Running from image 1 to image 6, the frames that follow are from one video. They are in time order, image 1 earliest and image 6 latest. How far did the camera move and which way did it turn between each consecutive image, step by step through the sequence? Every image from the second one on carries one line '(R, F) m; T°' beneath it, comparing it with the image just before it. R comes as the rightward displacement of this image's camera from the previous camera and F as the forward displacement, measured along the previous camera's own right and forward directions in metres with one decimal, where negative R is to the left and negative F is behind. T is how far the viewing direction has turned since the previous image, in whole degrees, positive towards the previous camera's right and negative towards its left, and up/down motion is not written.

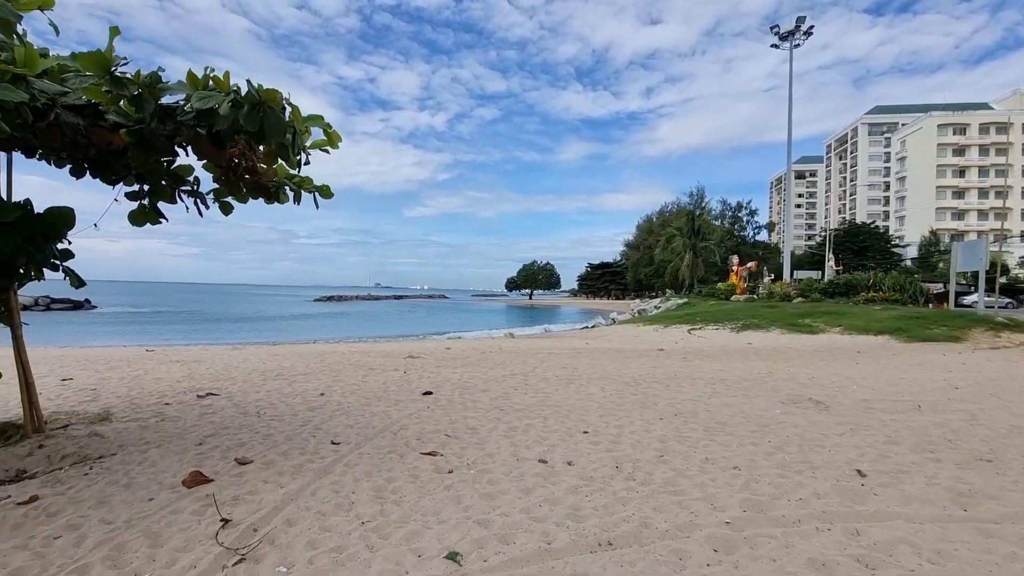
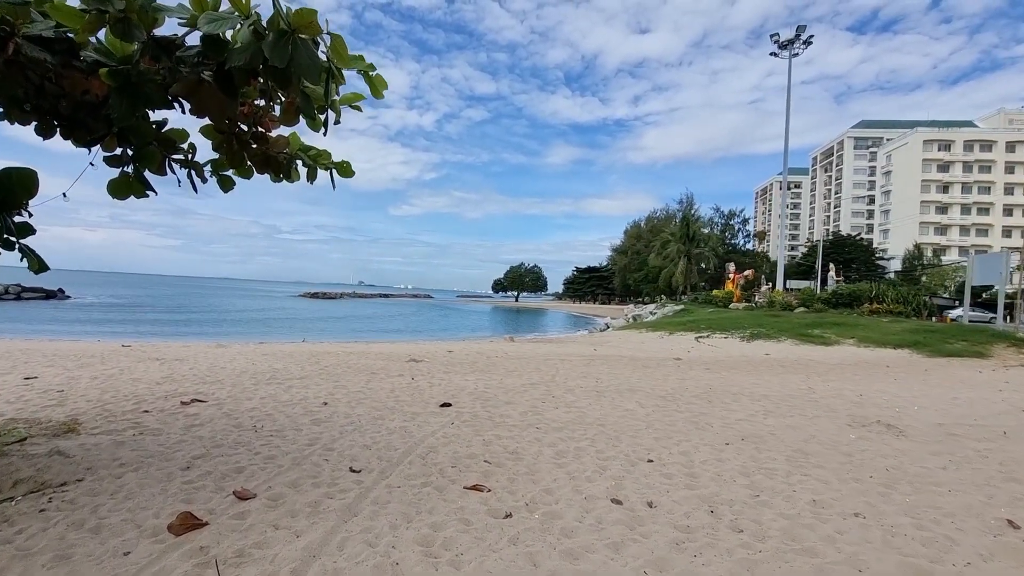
(-0.6, +0.9) m; +2°
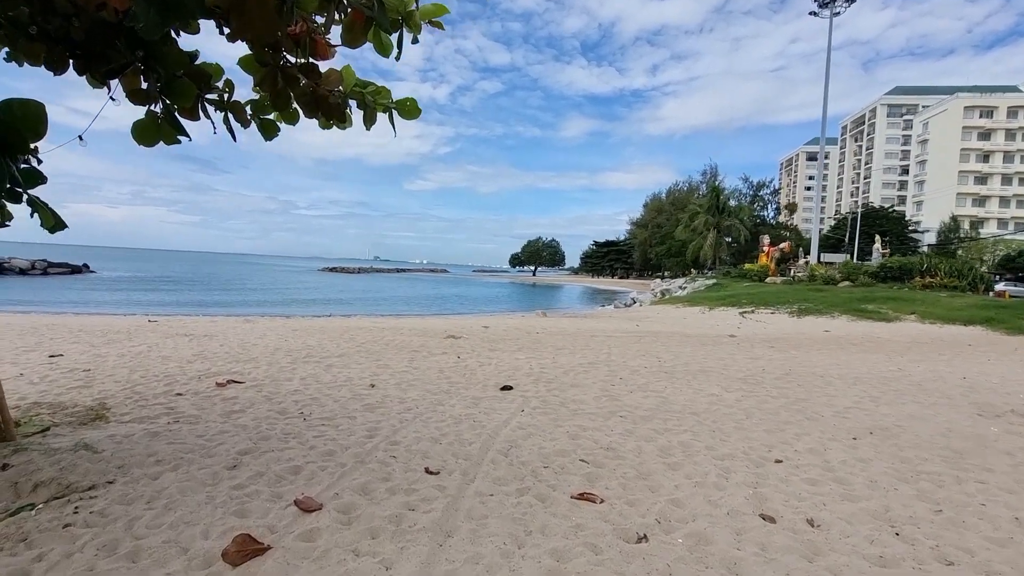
(-0.6, +0.8) m; -2°
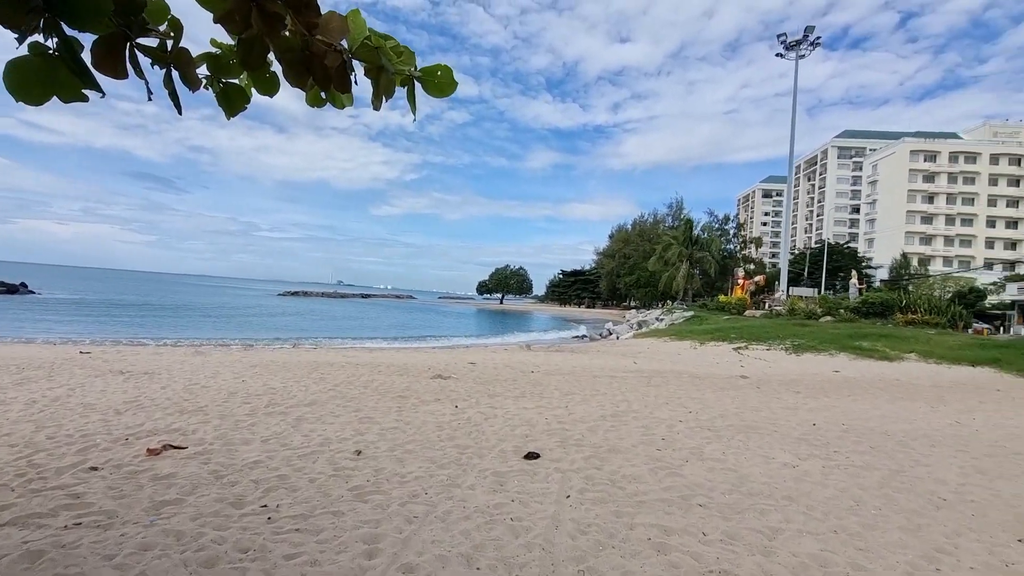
(-0.6, +1.3) m; +4°
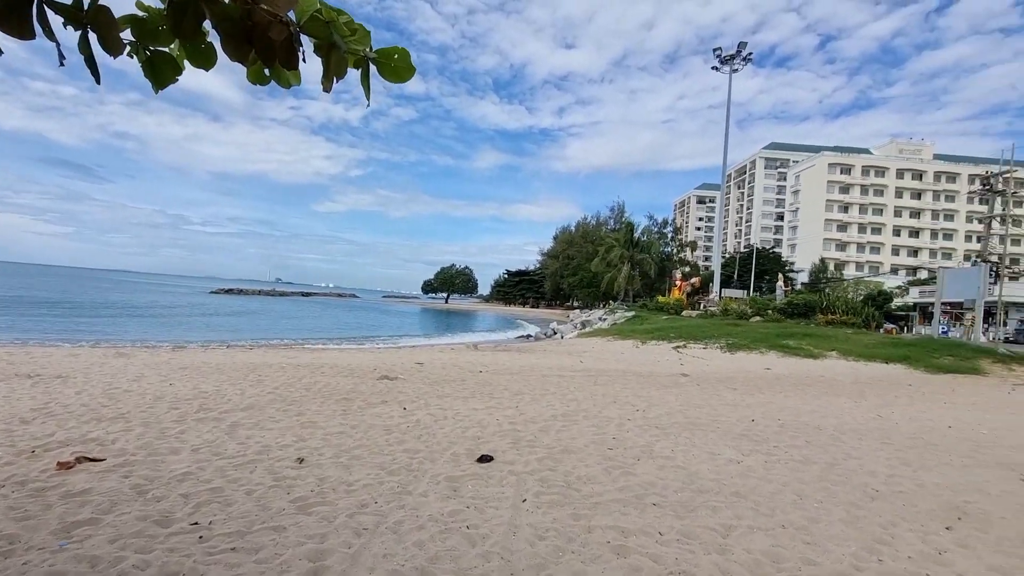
(-0.1, +0.1) m; +6°
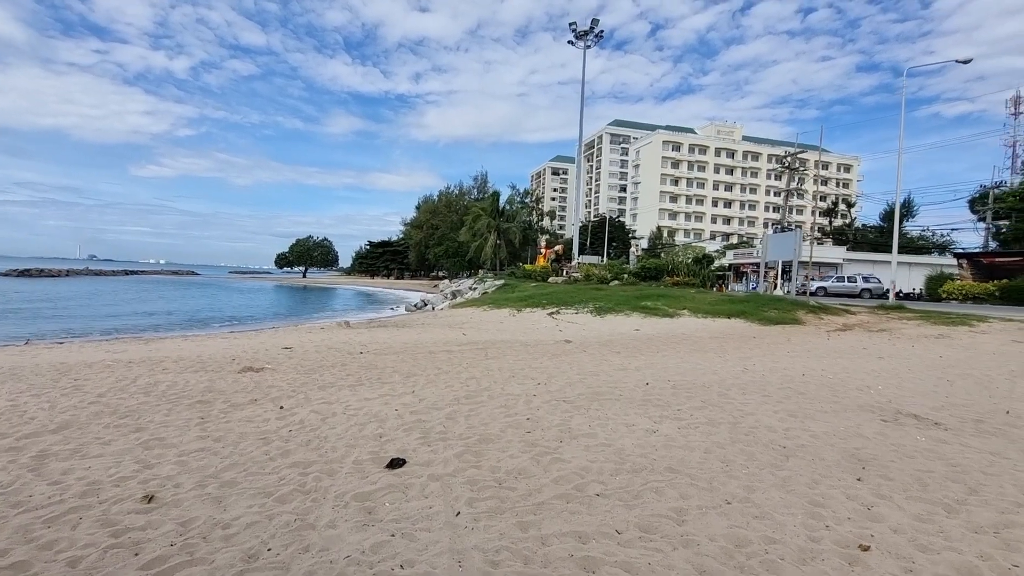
(-0.3, +0.7) m; +15°
